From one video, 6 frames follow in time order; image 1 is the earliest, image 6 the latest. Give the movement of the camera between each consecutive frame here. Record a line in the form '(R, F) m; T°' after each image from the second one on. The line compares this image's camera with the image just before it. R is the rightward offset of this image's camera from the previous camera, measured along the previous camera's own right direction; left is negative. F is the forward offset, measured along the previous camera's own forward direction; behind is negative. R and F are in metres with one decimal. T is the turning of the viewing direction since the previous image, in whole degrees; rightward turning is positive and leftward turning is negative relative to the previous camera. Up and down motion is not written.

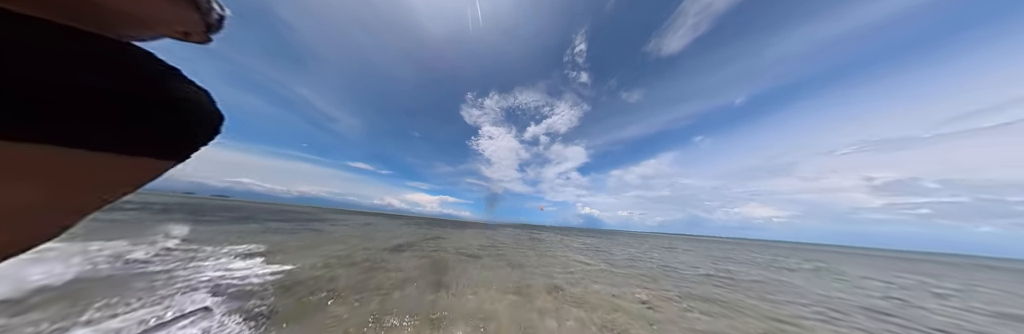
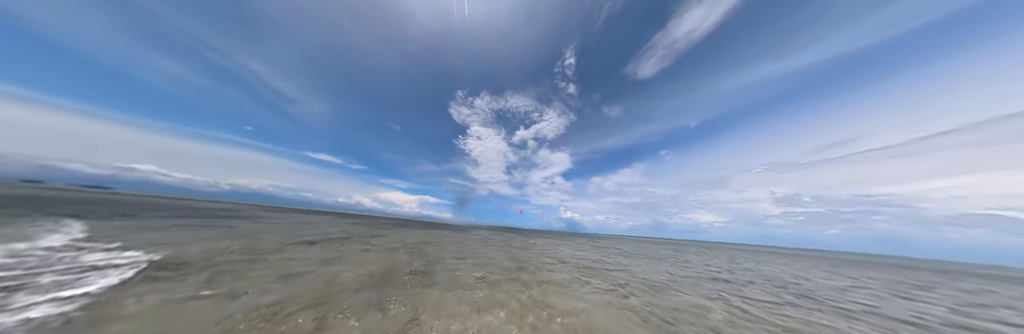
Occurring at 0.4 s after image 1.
(+6.5, -2.1) m; +7°
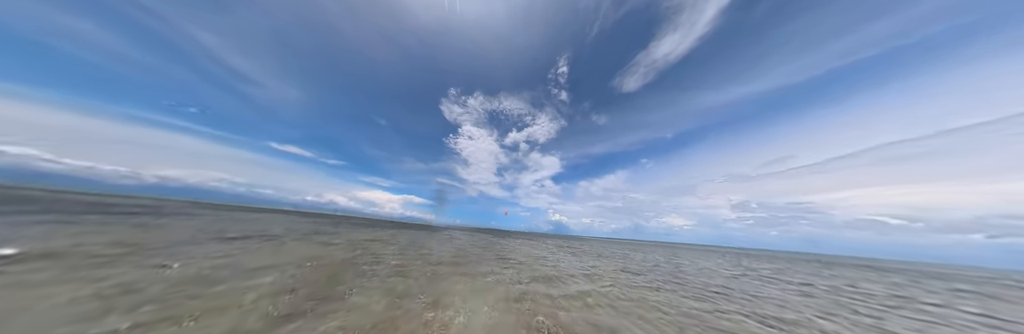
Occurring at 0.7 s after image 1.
(+4.4, -1.1) m; +5°
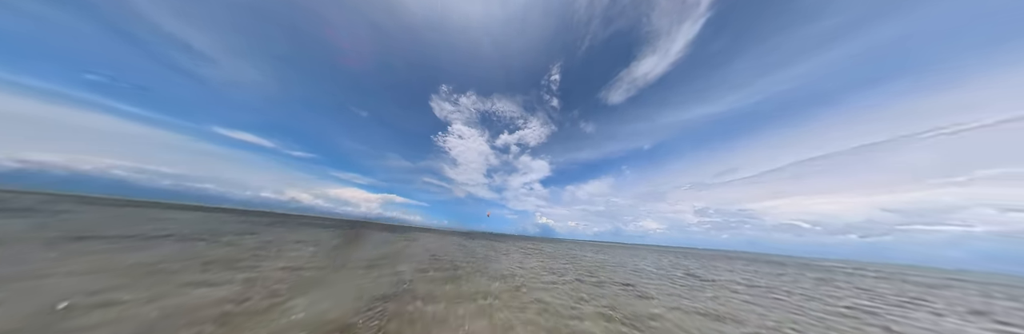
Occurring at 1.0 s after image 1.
(+5.0, -0.5) m; +6°
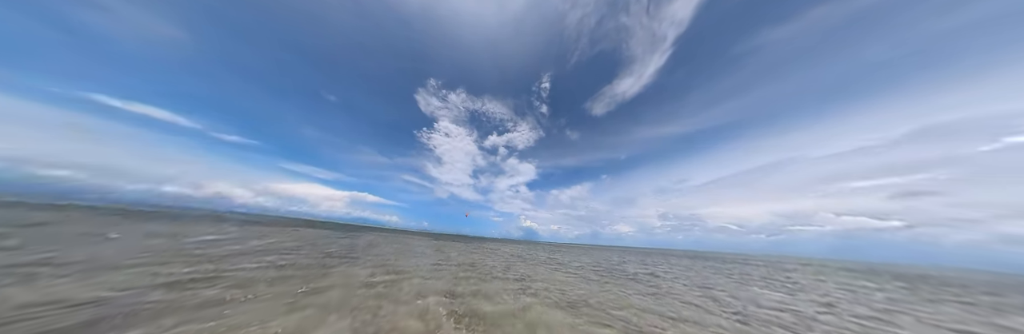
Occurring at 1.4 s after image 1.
(+5.9, +0.2) m; +7°
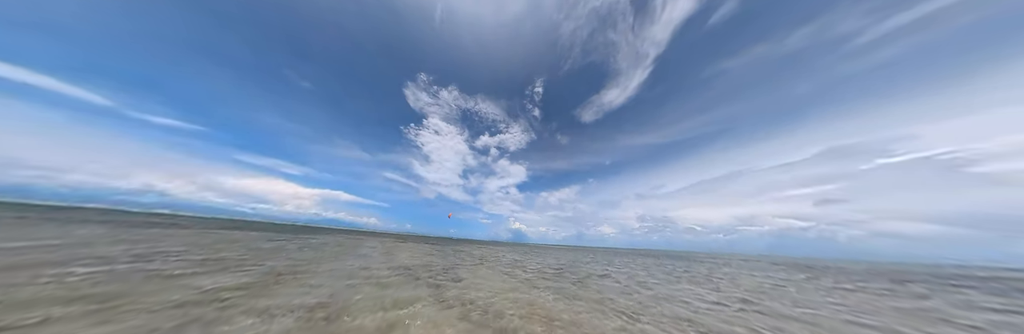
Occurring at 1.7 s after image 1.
(+3.8, +0.7) m; +5°
